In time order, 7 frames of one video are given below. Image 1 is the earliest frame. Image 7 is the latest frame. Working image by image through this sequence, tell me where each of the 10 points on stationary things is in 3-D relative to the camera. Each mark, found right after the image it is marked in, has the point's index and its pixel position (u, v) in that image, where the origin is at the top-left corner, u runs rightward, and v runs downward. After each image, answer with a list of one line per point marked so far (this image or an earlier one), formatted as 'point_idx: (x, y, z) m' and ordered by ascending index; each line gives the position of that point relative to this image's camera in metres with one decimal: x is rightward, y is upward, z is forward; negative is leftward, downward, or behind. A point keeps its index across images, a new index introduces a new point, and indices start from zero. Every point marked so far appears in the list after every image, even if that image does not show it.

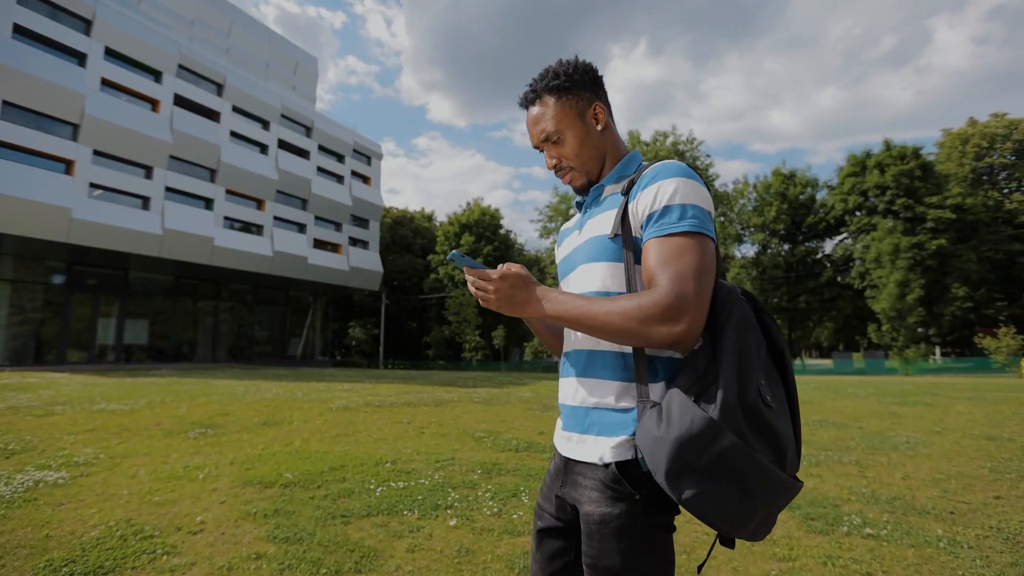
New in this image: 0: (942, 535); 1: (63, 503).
0: (+3.6, -2.1, +4.3) m
1: (-4.1, -2.0, +4.7) m
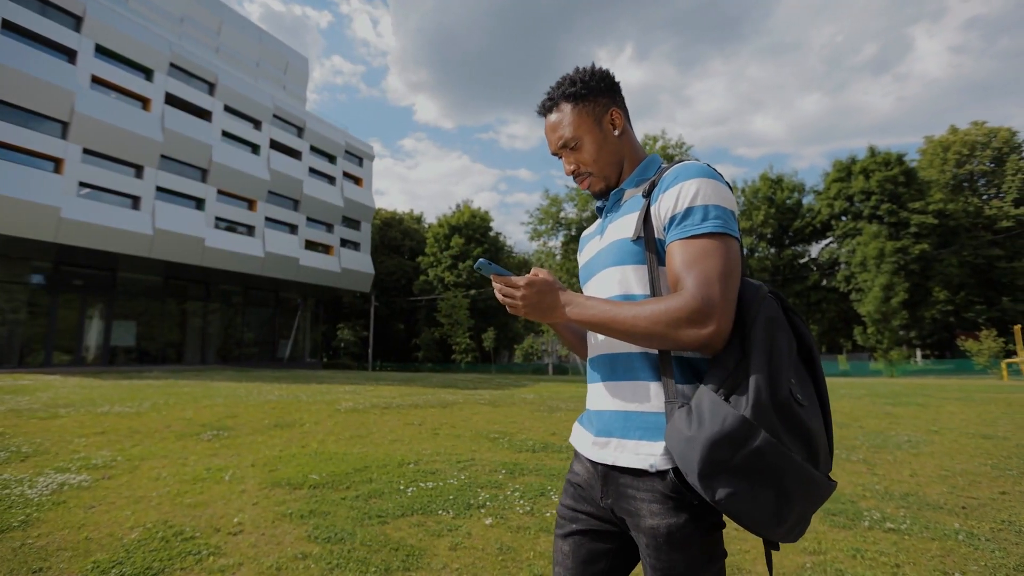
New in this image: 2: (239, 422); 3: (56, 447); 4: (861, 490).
0: (+3.9, -2.1, +4.5) m
1: (-3.8, -2.0, +4.7) m
2: (-4.6, -2.3, +8.7) m
3: (-6.1, -2.1, +6.8) m
4: (+3.8, -2.2, +5.5) m
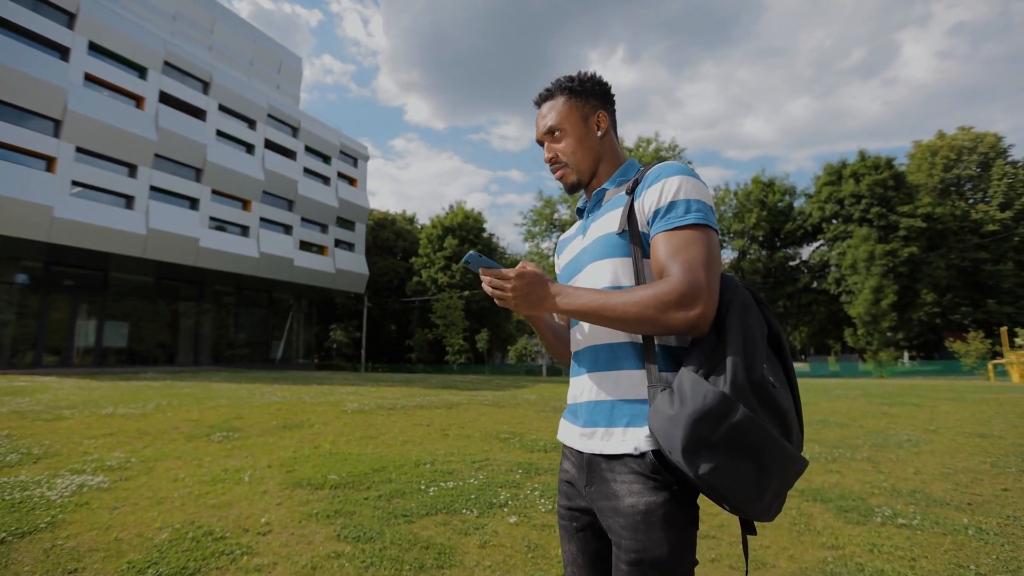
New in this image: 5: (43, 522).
0: (+4.1, -2.1, +4.6) m
1: (-3.6, -2.0, +4.7) m
2: (-4.5, -2.3, +8.7) m
3: (-5.9, -2.1, +6.8) m
4: (+4.0, -2.2, +5.7) m
5: (-3.8, -1.9, +4.2) m
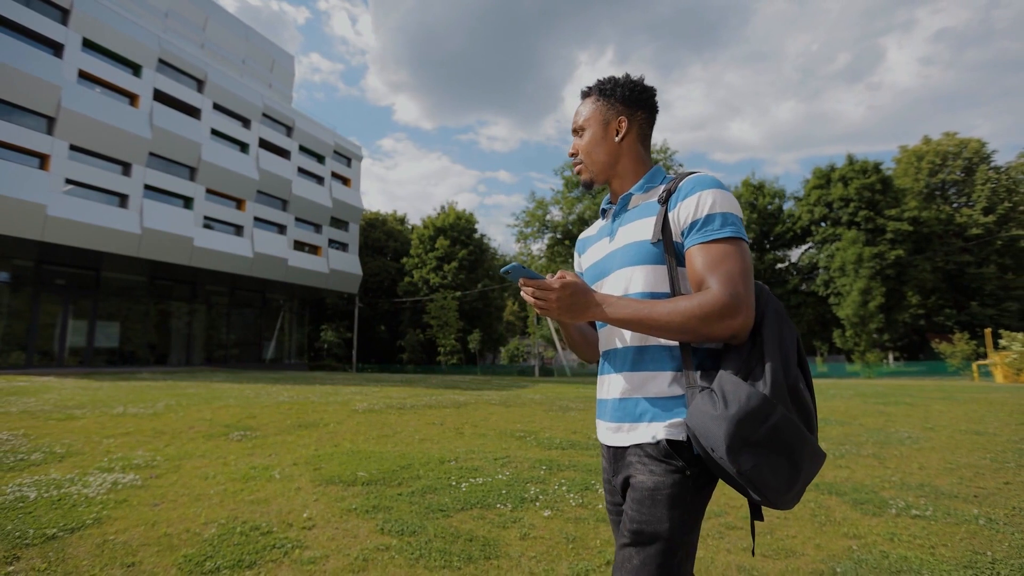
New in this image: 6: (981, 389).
0: (+4.4, -2.2, +4.9) m
1: (-3.3, -2.0, +4.7) m
2: (-4.3, -2.3, +8.8) m
3: (-5.7, -2.1, +6.8) m
4: (+4.2, -2.2, +5.9) m
5: (-3.5, -1.9, +4.3) m
6: (+16.1, -3.5, +17.6) m
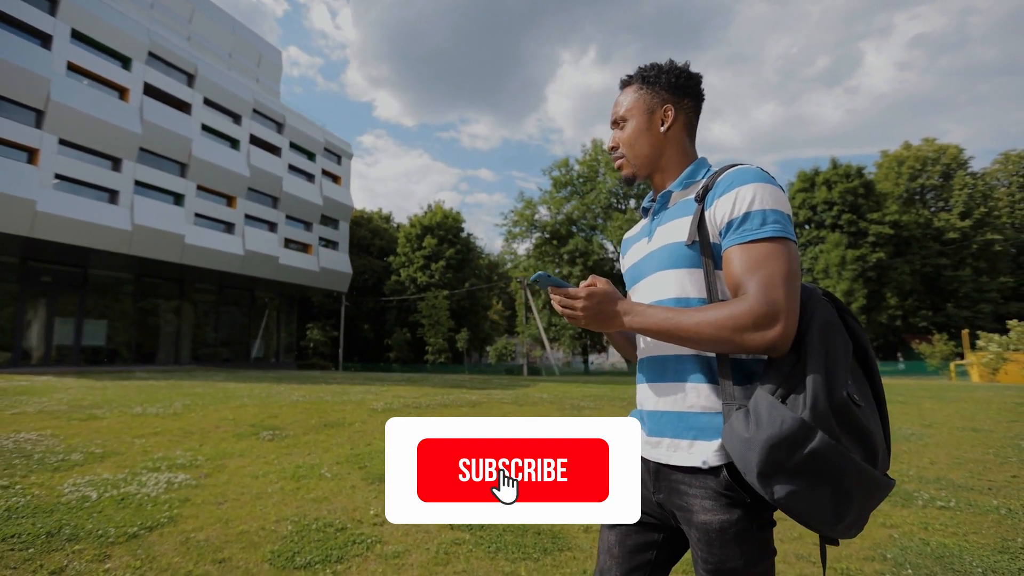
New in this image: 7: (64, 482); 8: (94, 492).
0: (+5.0, -2.2, +5.3) m
1: (-2.7, -2.0, +4.8) m
2: (-3.9, -2.3, +8.8) m
3: (-5.2, -2.1, +6.8) m
4: (+4.7, -2.3, +6.3) m
5: (-3.0, -1.9, +4.4) m
6: (+16.1, -3.6, +18.3) m
7: (-4.6, -2.0, +5.2) m
8: (-4.0, -2.0, +4.9) m
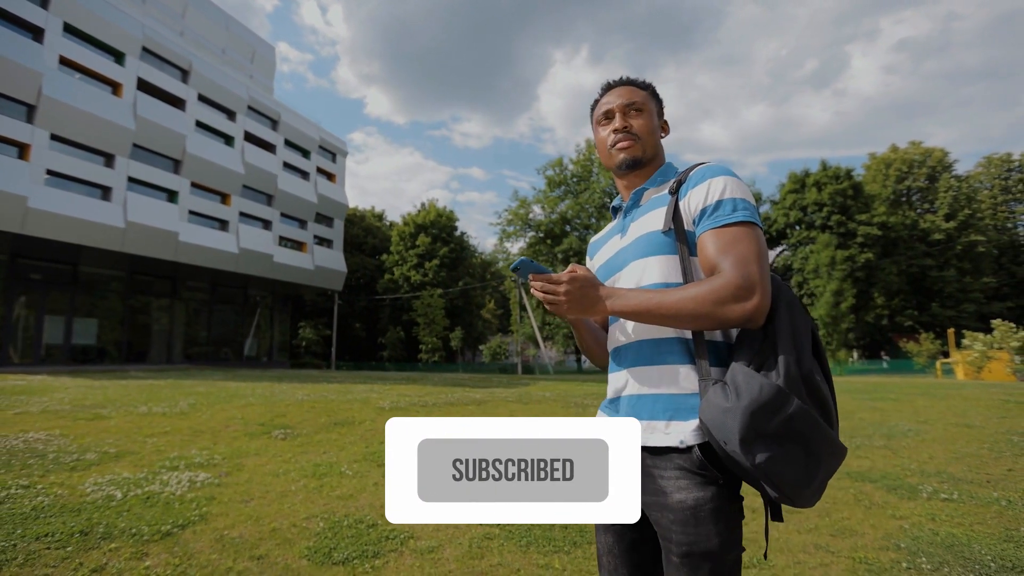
0: (+5.2, -2.2, +5.4) m
1: (-2.5, -2.0, +4.8) m
2: (-3.7, -2.3, +8.8) m
3: (-5.0, -2.1, +6.8) m
4: (+4.9, -2.3, +6.4) m
5: (-2.7, -1.9, +4.4) m
6: (+16.1, -3.6, +18.7) m
7: (-4.4, -2.0, +5.2) m
8: (-3.8, -1.9, +4.9) m
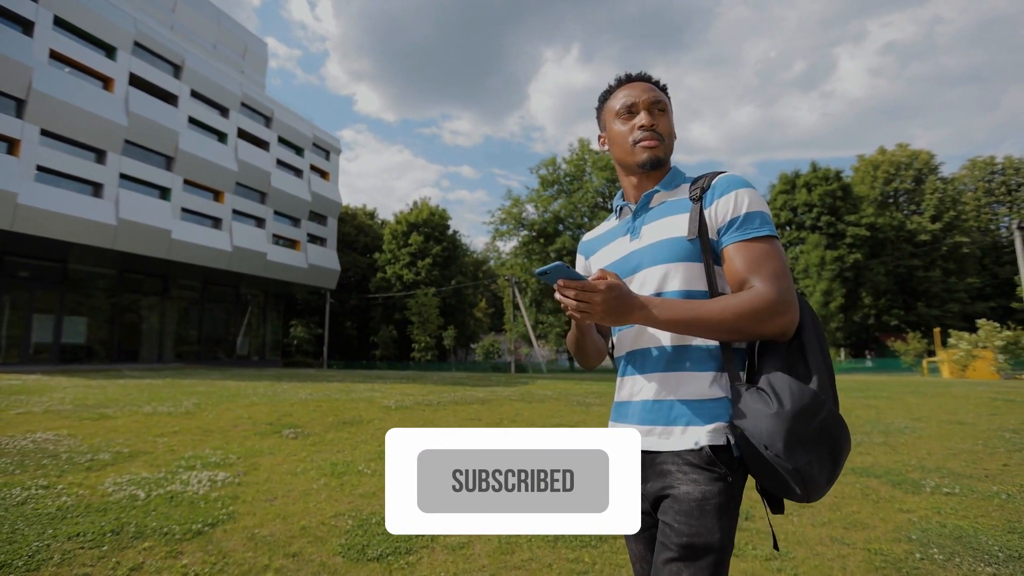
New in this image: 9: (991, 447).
0: (+5.4, -2.3, +5.6) m
1: (-2.3, -2.0, +4.9) m
2: (-3.6, -2.3, +8.8) m
3: (-4.8, -2.1, +6.8) m
4: (+5.1, -2.3, +6.6) m
5: (-2.5, -1.9, +4.4) m
6: (+16.0, -3.6, +19.1) m
7: (-4.2, -2.0, +5.2) m
8: (-3.6, -1.9, +4.9) m
9: (+7.2, -2.4, +7.7) m
